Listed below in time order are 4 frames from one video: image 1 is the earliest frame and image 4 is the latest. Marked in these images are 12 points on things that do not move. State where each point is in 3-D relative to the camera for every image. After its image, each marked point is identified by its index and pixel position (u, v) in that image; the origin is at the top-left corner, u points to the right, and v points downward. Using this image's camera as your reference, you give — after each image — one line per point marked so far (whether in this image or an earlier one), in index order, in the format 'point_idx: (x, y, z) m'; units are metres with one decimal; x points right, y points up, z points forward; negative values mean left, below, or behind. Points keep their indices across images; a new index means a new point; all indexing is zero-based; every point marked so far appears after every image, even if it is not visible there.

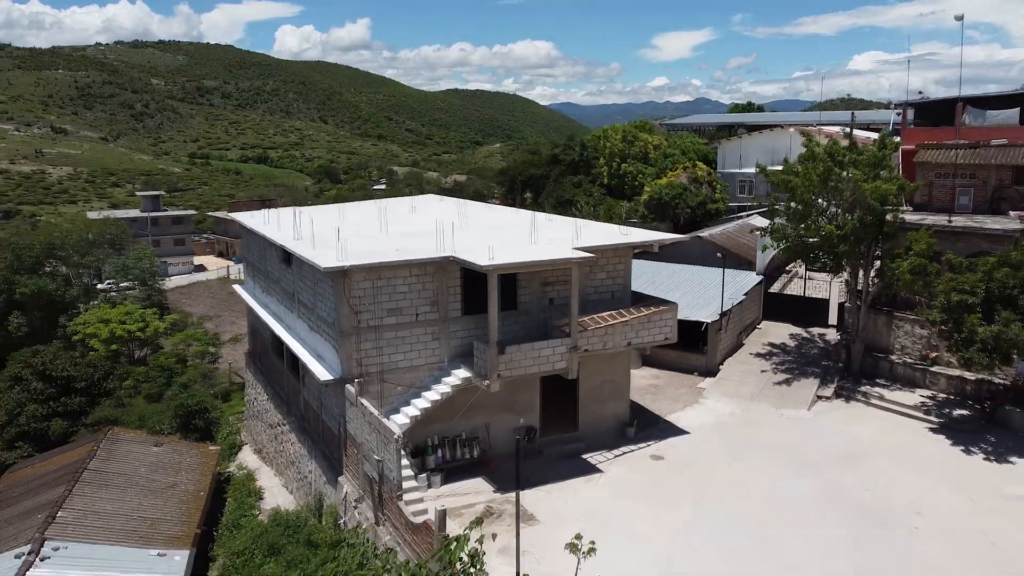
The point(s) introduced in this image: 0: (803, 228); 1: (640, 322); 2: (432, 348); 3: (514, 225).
0: (+5.7, +1.2, +15.3) m
1: (+2.0, -0.5, +11.9) m
2: (-1.1, -0.8, +11.2) m
3: (+0.1, +1.1, +13.7) m
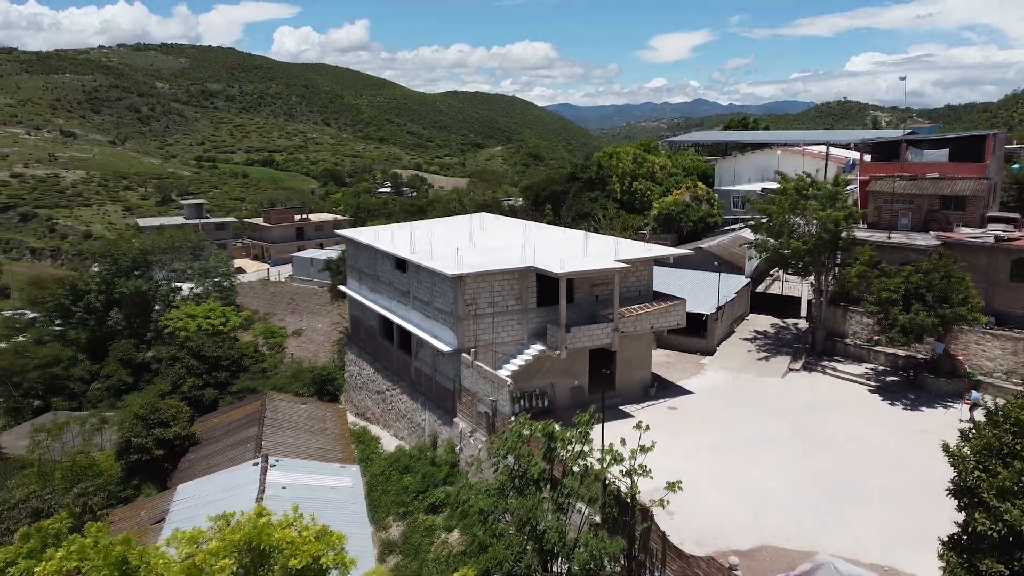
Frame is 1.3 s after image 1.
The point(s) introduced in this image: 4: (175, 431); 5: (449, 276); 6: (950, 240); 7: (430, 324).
0: (+7.0, +1.2, +20.3) m
1: (+3.3, -0.5, +16.9) m
2: (+0.1, -0.8, +16.2) m
3: (+1.3, +1.1, +18.6) m
4: (-7.2, -3.0, +16.7) m
5: (-1.3, +0.2, +15.1) m
6: (+10.7, +1.1, +19.0) m
7: (-1.8, -0.8, +17.0) m
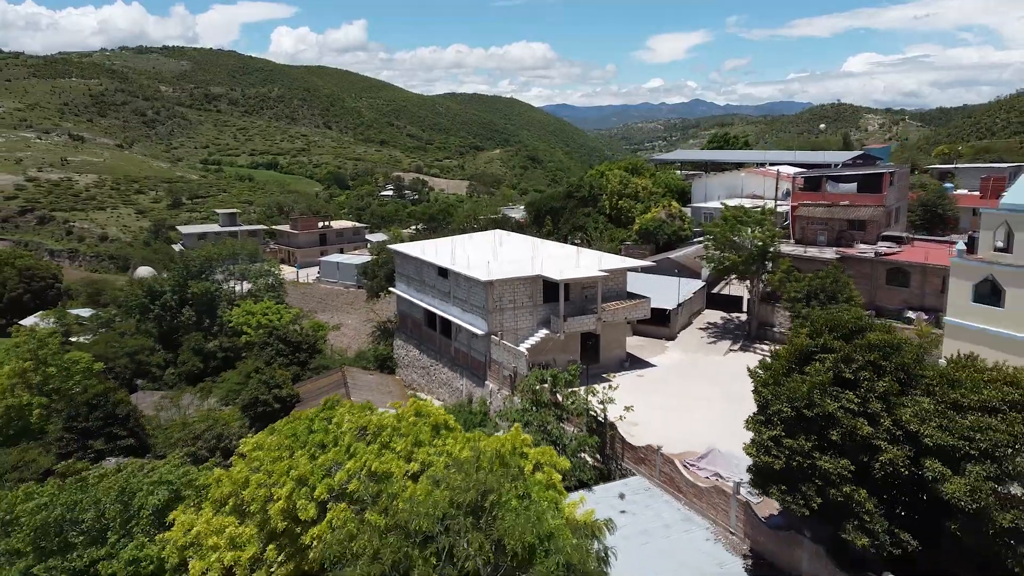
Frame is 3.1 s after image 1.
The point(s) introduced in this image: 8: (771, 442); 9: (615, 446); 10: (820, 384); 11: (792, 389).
0: (+7.3, +1.1, +27.1) m
1: (+3.7, -0.5, +23.7) m
2: (+0.5, -0.9, +22.9) m
3: (+1.7, +1.0, +25.4) m
4: (-6.8, -3.1, +23.4) m
5: (-0.9, +0.2, +21.8) m
6: (+11.1, +1.1, +25.8) m
7: (-1.4, -0.8, +23.7) m
8: (+4.0, -2.4, +12.1) m
9: (+2.3, -3.4, +17.0) m
10: (+4.6, -1.5, +11.7) m
11: (+4.3, -1.5, +12.0) m
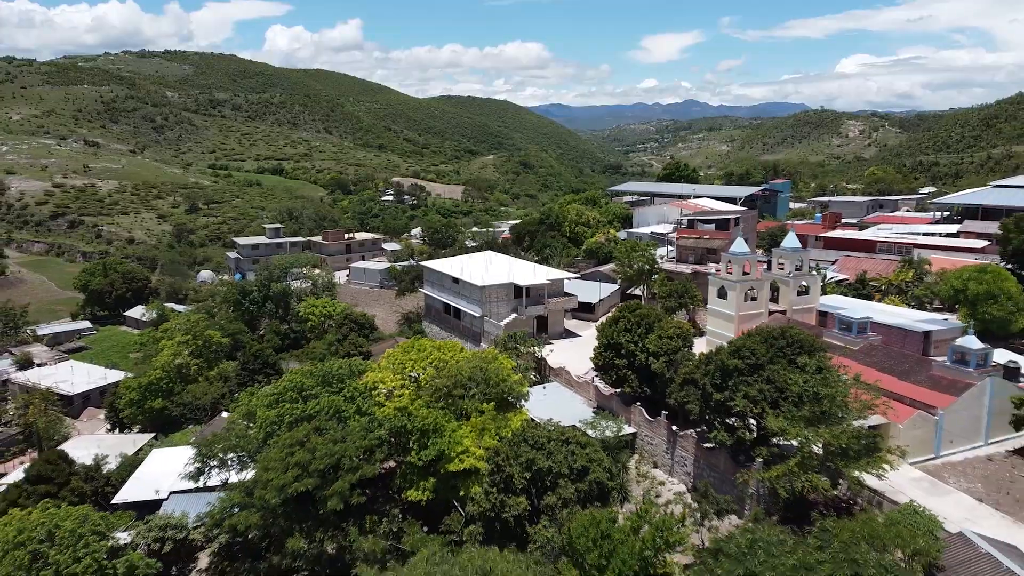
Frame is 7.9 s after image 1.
0: (+6.5, +1.0, +44.0) m
1: (+2.8, -0.7, +40.5) m
2: (-0.3, -1.0, +39.8) m
3: (+0.9, +0.9, +42.2) m
4: (-7.6, -3.2, +40.2) m
5: (-1.7, +0.1, +38.7) m
6: (+10.2, +0.9, +42.7) m
7: (-2.2, -0.9, +40.6) m
8: (+3.3, -2.5, +29.0) m
9: (+1.5, -3.5, +33.9) m
10: (+3.9, -1.6, +28.6) m
11: (+3.6, -1.6, +28.9) m
